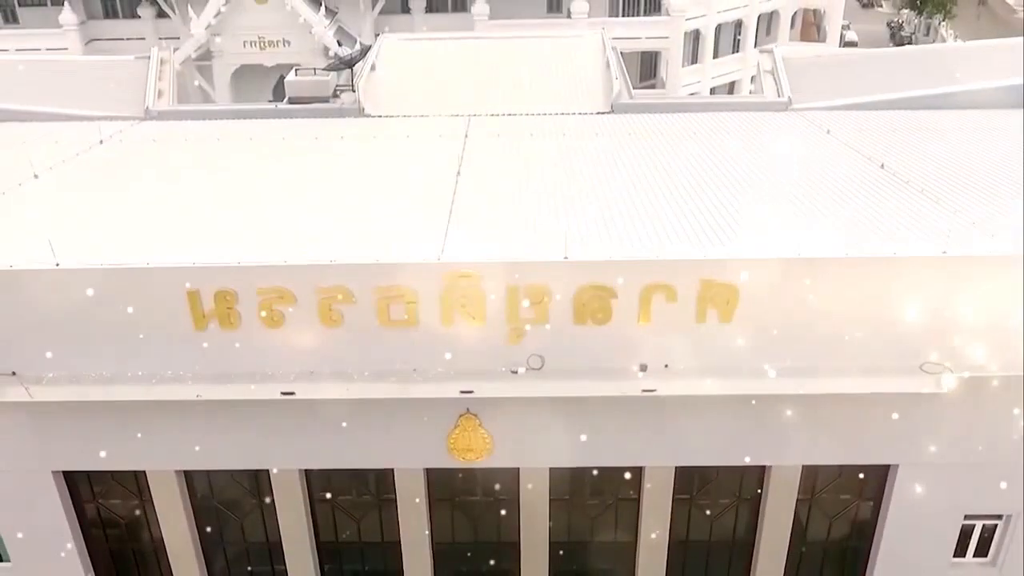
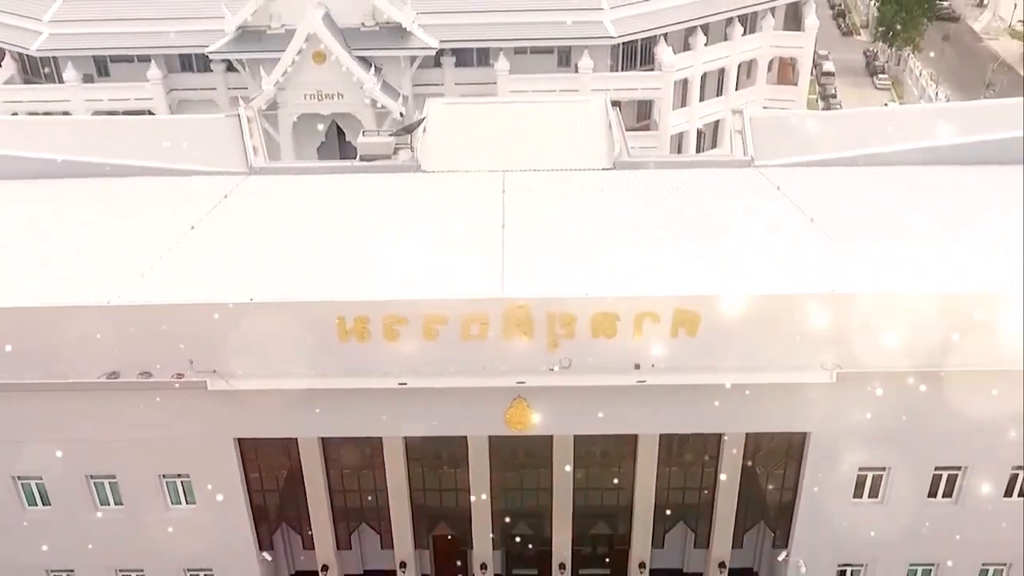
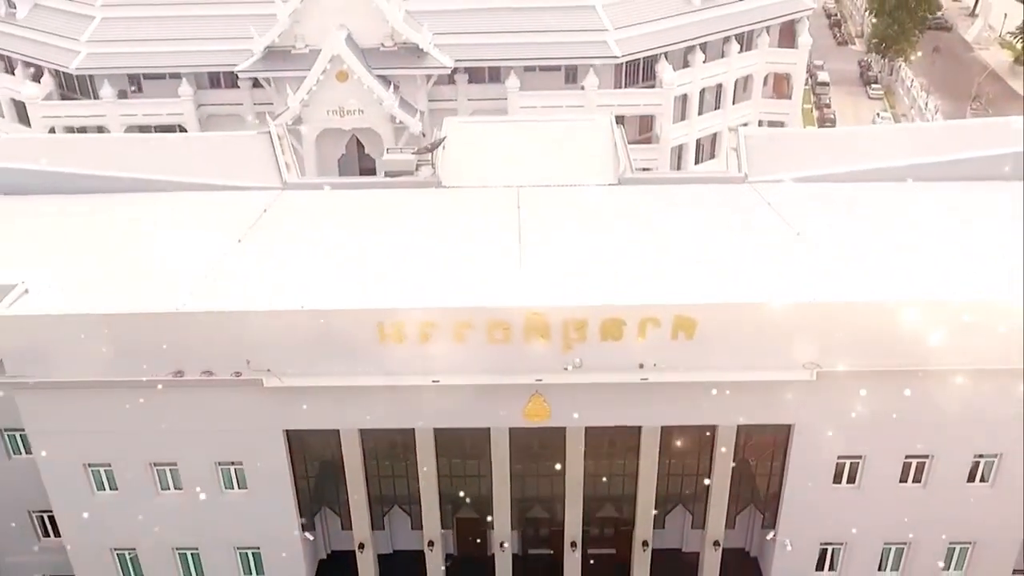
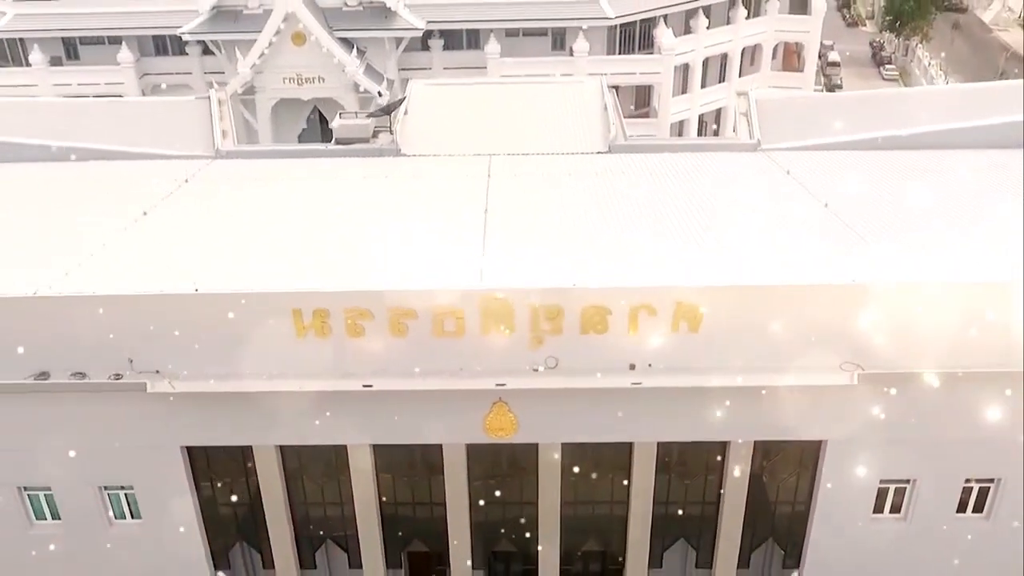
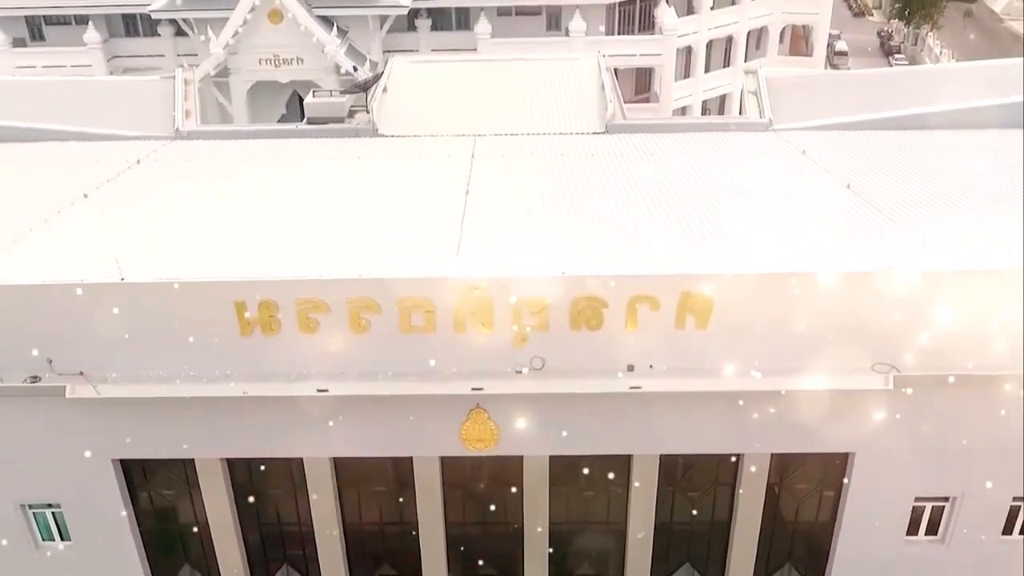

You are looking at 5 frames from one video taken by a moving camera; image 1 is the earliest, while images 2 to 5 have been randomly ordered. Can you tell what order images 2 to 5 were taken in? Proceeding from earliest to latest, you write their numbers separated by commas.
5, 4, 2, 3
